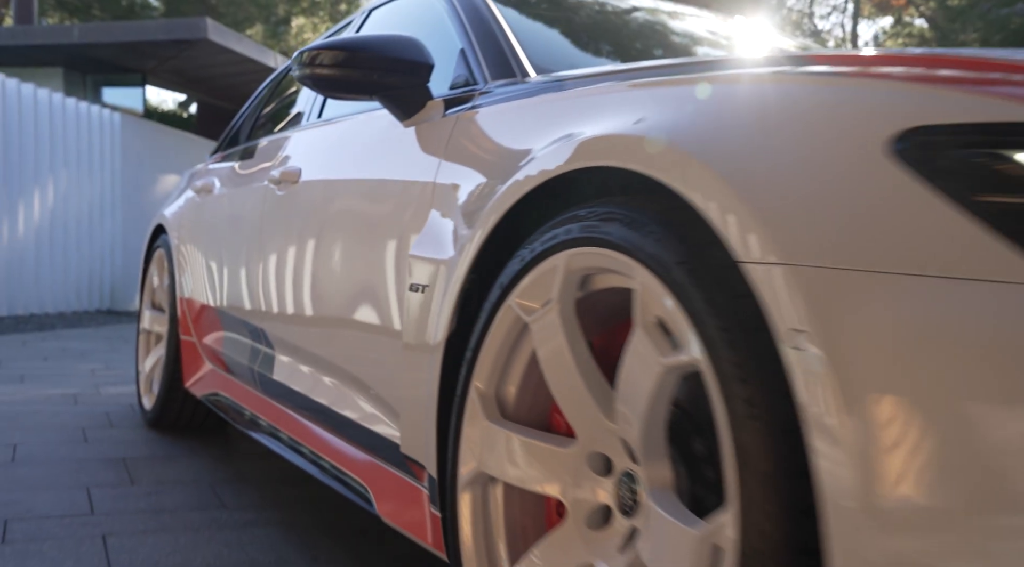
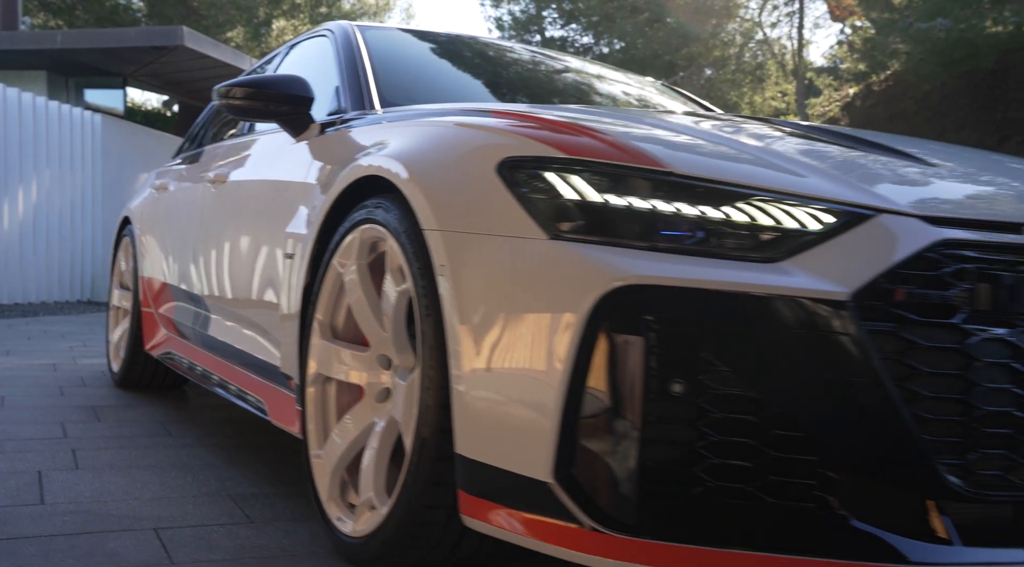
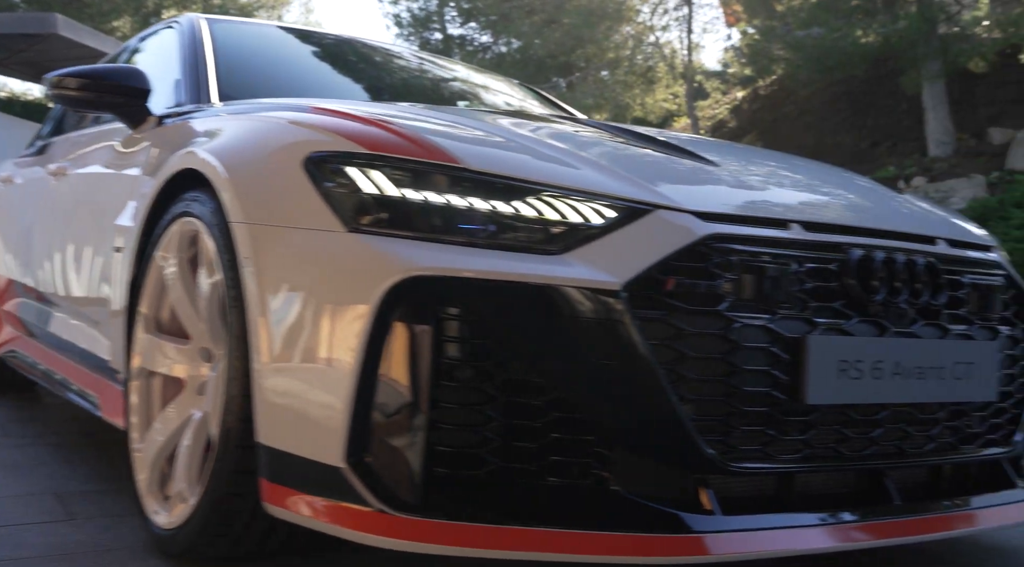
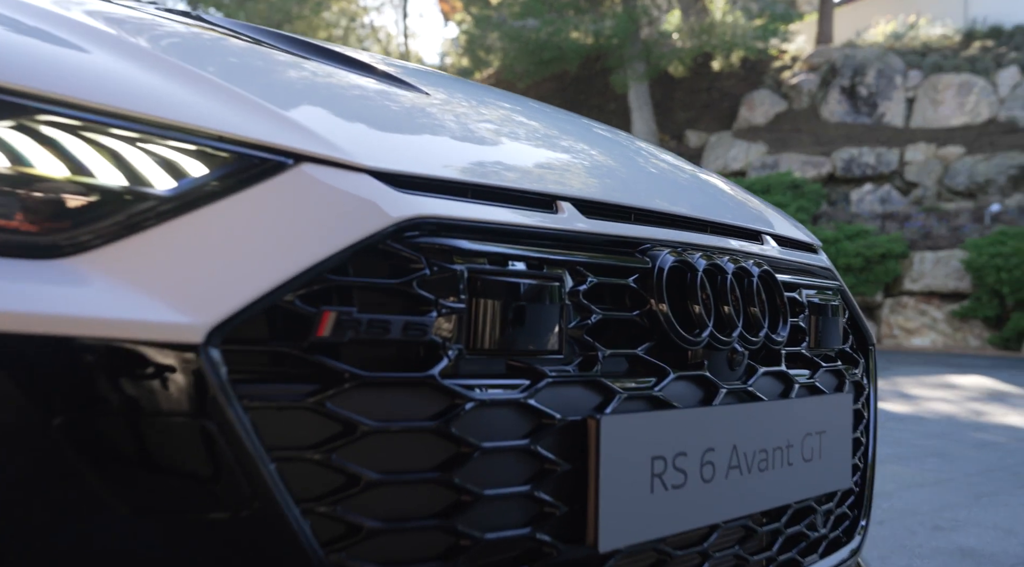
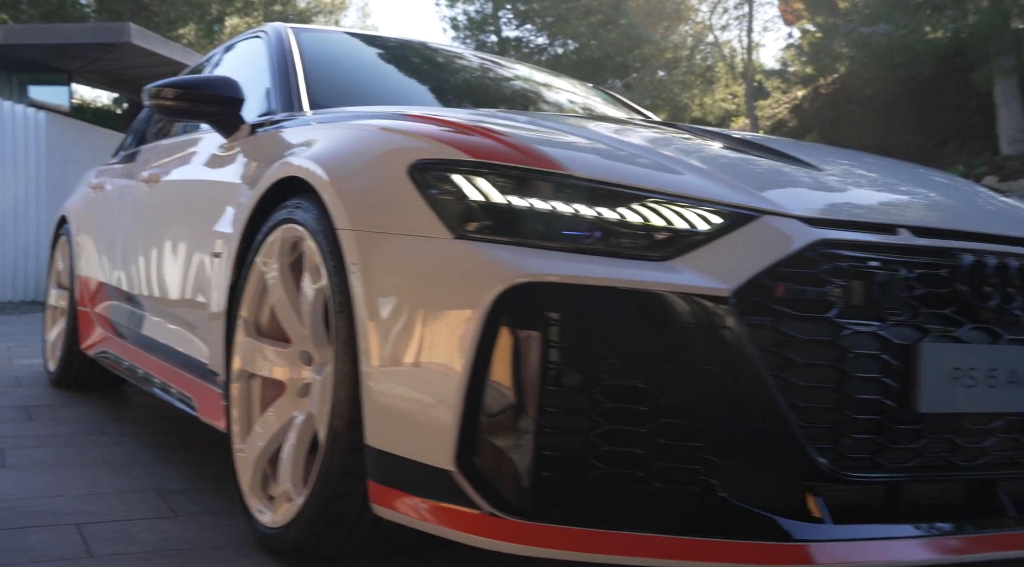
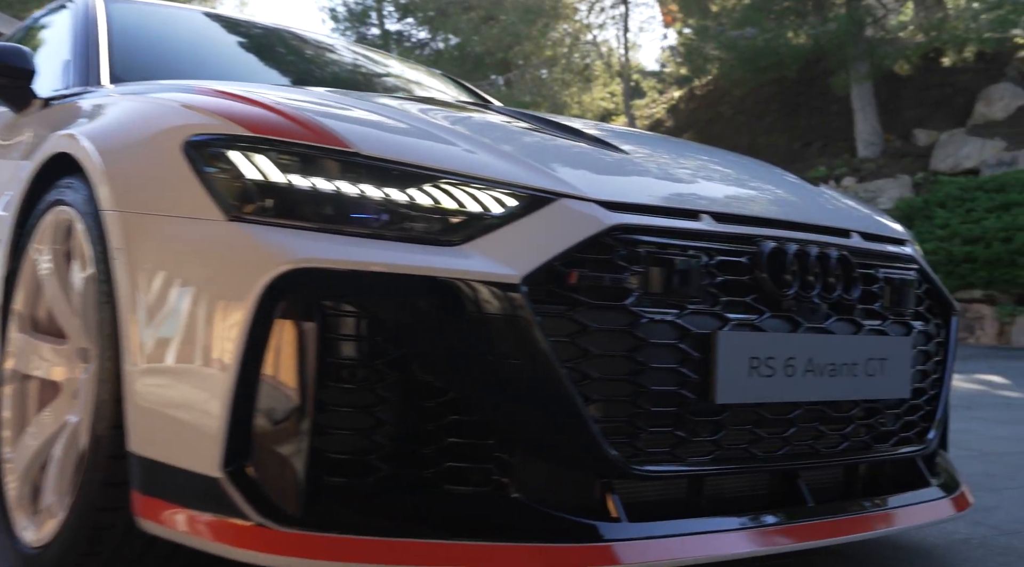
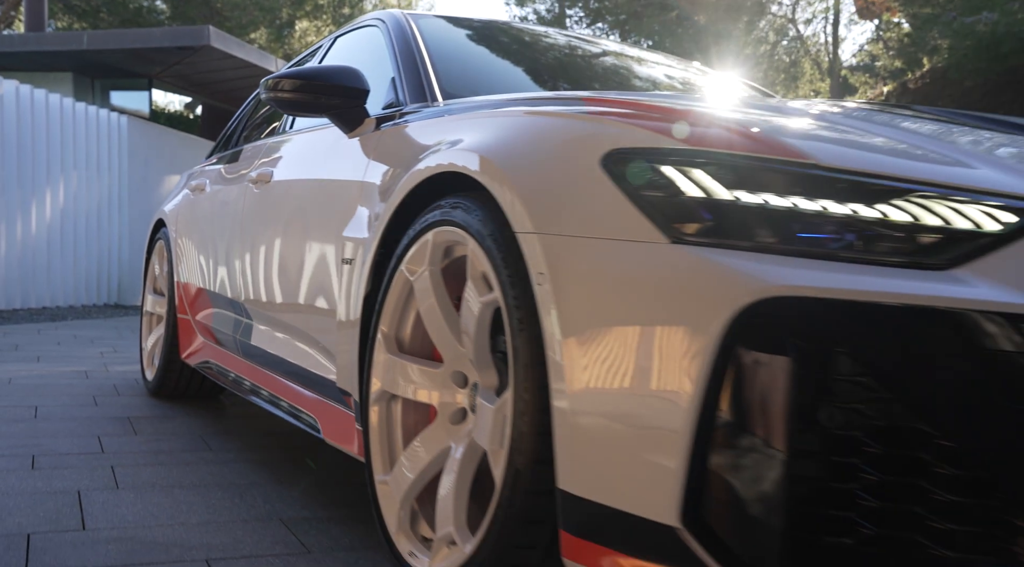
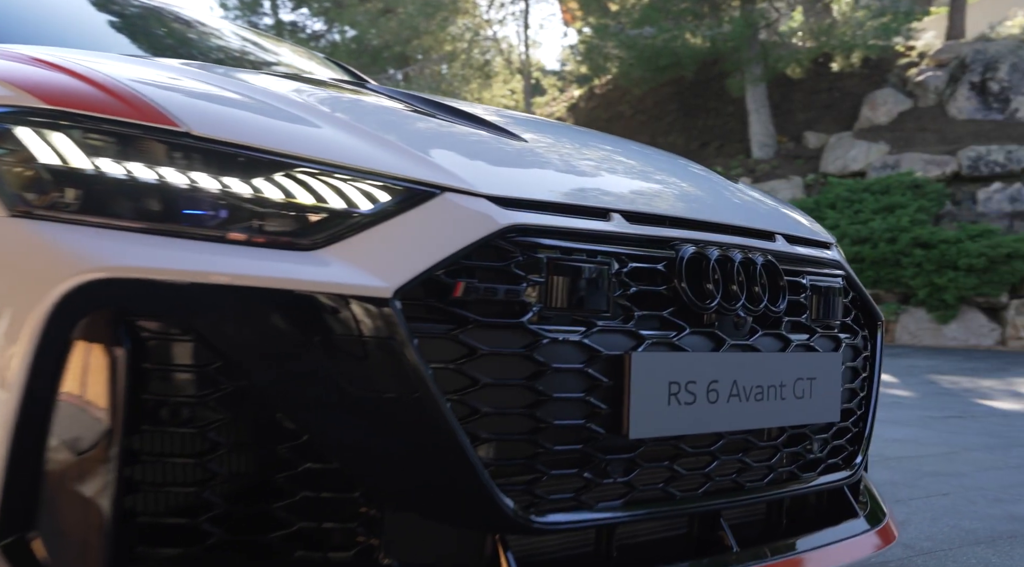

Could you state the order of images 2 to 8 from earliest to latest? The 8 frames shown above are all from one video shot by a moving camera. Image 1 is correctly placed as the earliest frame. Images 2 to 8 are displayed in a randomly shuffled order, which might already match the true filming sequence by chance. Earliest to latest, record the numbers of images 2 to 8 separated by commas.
7, 2, 5, 3, 6, 8, 4
